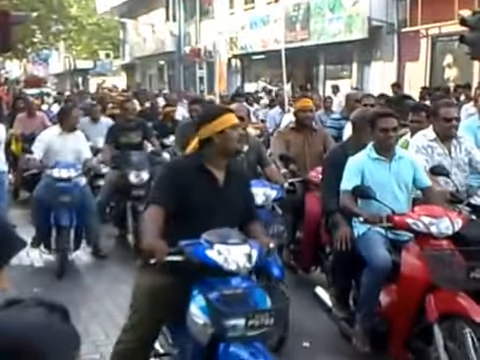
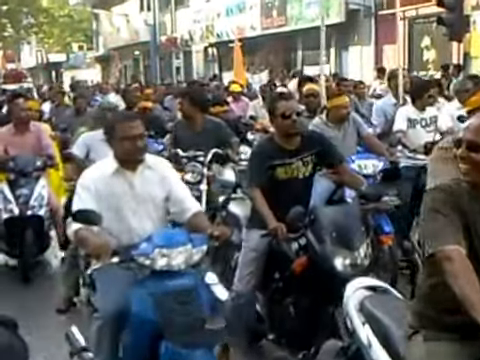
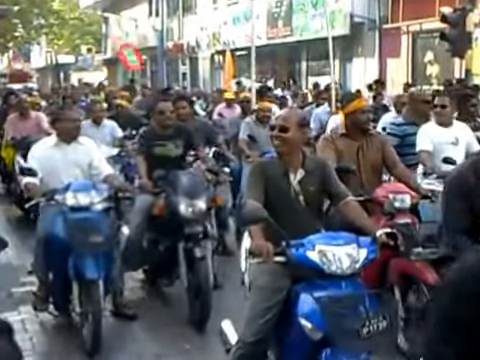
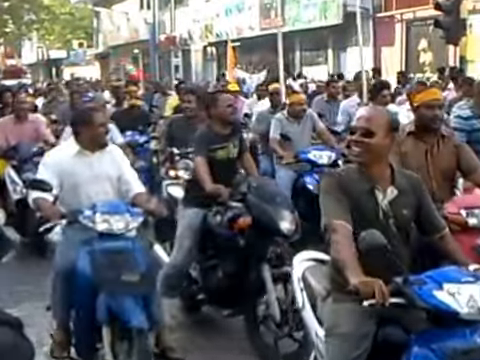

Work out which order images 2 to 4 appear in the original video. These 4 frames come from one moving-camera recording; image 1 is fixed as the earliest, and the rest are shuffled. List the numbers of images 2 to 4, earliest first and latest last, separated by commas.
3, 4, 2
